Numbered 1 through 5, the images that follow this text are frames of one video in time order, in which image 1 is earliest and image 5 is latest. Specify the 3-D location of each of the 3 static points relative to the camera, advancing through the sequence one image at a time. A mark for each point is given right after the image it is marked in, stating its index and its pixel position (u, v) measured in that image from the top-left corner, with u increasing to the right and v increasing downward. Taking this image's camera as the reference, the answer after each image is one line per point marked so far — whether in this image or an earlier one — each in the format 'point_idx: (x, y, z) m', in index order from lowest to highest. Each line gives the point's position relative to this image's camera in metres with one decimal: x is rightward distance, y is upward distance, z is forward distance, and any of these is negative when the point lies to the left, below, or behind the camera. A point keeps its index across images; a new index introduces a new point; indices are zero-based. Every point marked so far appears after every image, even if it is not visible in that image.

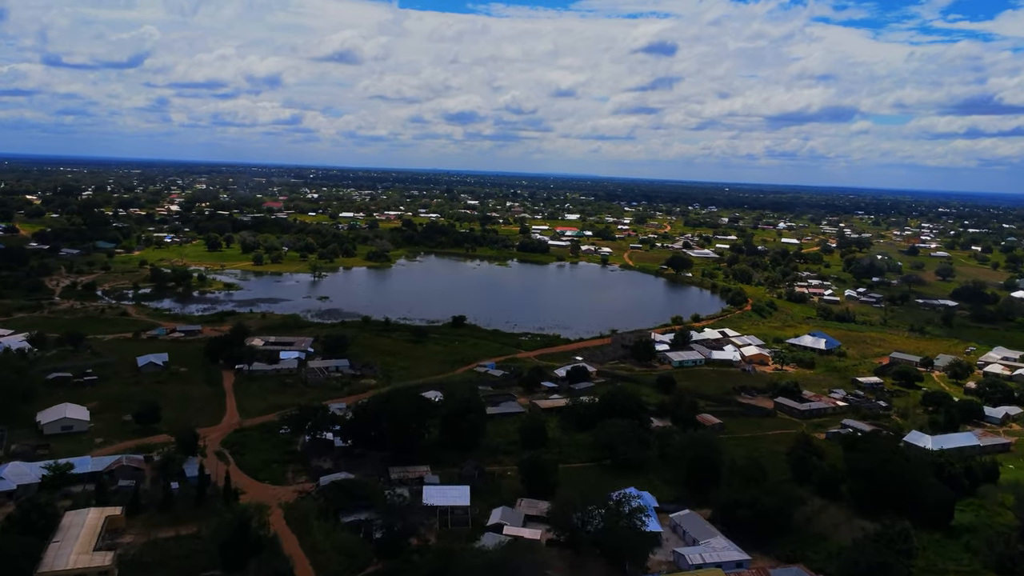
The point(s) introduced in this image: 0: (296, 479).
0: (-4.6, -4.1, +17.2) m
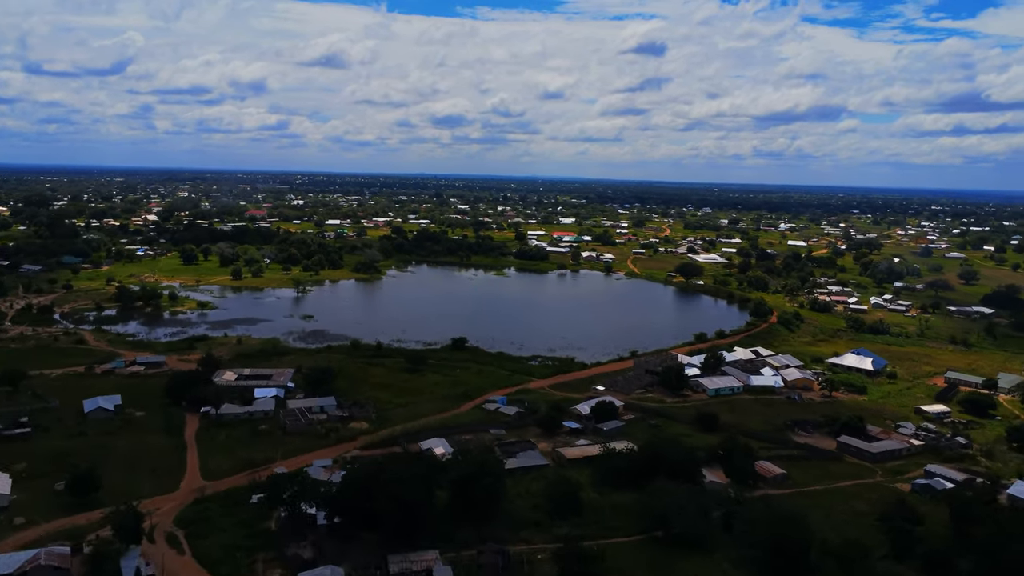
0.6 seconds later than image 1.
0: (-4.1, -4.7, +13.4) m
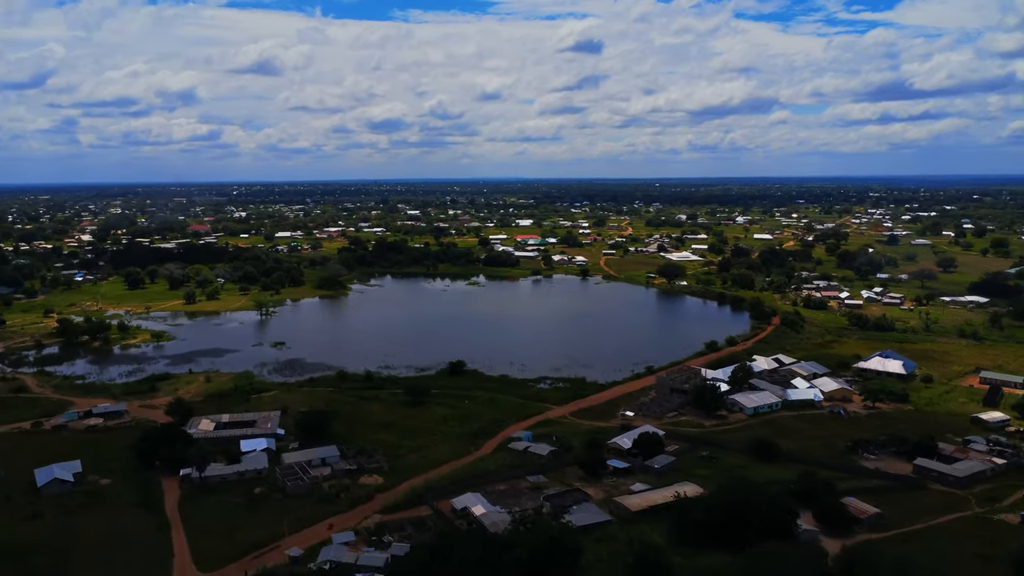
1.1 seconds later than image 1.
0: (-2.6, -5.4, +10.3) m
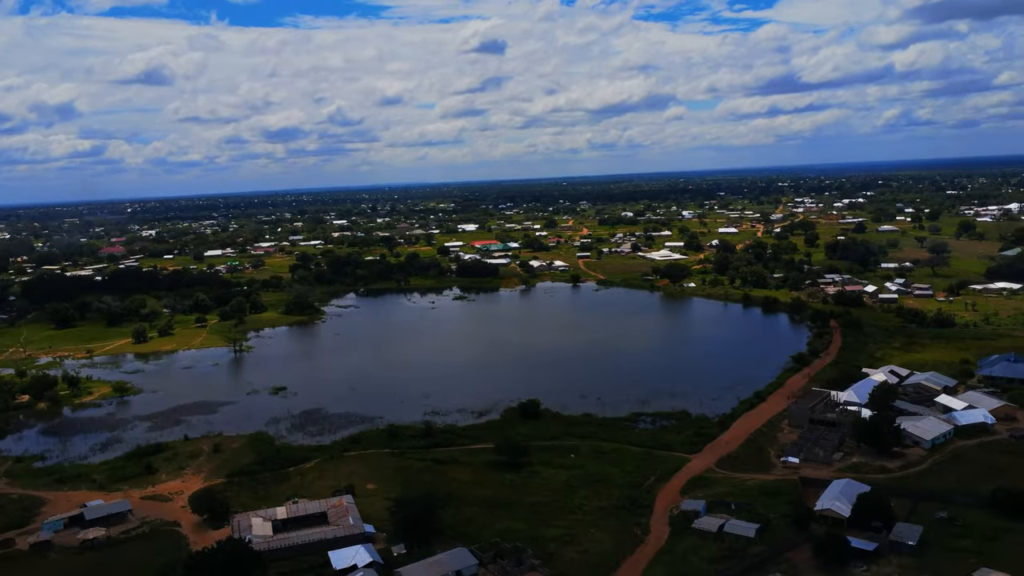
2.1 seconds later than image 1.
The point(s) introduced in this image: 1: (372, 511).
0: (+2.0, -6.0, +5.1) m
1: (-2.8, -4.4, +16.1) m
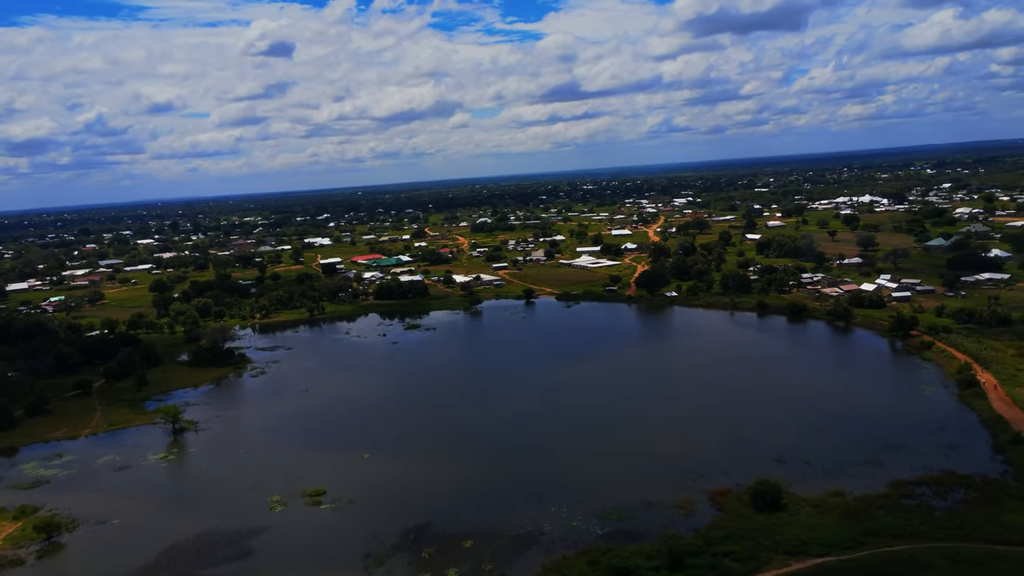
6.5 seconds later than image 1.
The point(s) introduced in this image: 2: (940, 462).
0: (+11.1, -6.2, -1.0) m
1: (+3.5, -5.1, +8.3) m
2: (+9.2, -3.8, +17.8) m
